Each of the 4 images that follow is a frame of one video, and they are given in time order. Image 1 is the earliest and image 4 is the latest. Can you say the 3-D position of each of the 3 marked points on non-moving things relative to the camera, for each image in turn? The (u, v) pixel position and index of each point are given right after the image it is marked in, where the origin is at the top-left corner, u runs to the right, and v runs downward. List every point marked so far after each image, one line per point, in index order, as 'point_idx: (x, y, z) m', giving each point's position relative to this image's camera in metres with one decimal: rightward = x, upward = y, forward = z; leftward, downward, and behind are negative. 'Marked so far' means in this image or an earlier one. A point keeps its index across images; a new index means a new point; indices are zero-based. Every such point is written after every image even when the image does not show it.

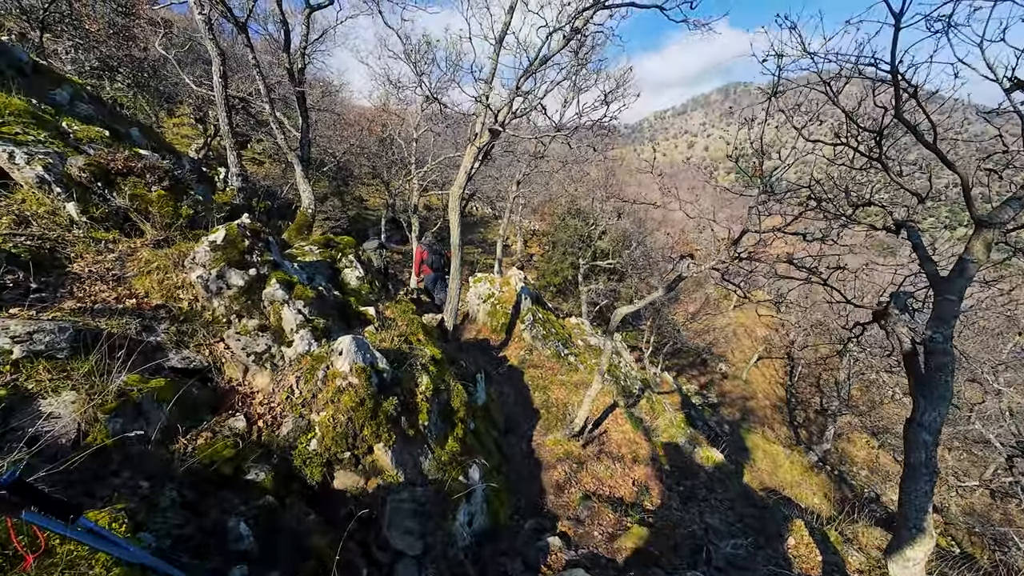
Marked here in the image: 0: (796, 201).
0: (+4.4, +1.3, +6.6) m
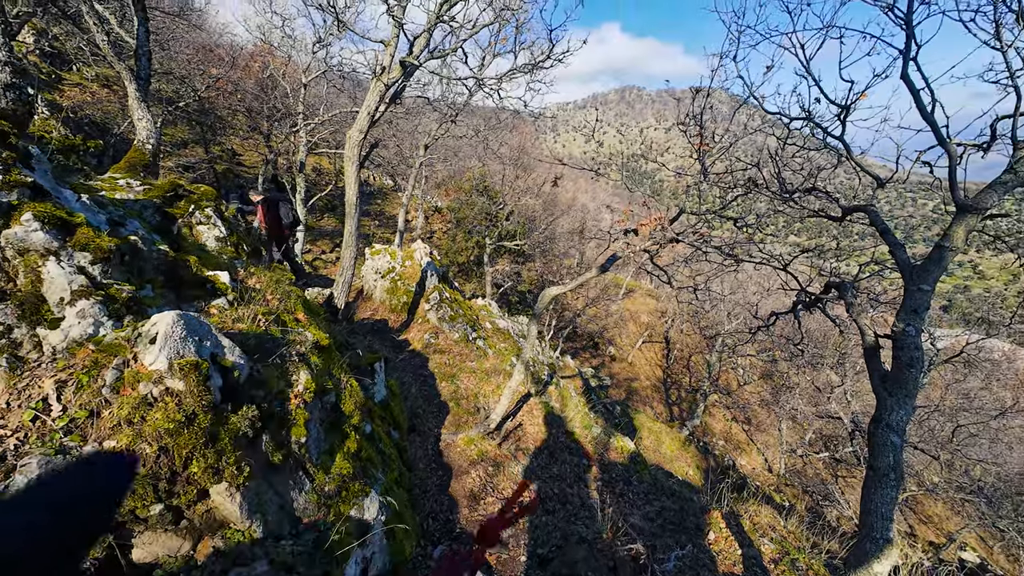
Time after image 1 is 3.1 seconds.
0: (+3.3, +1.5, +6.2) m
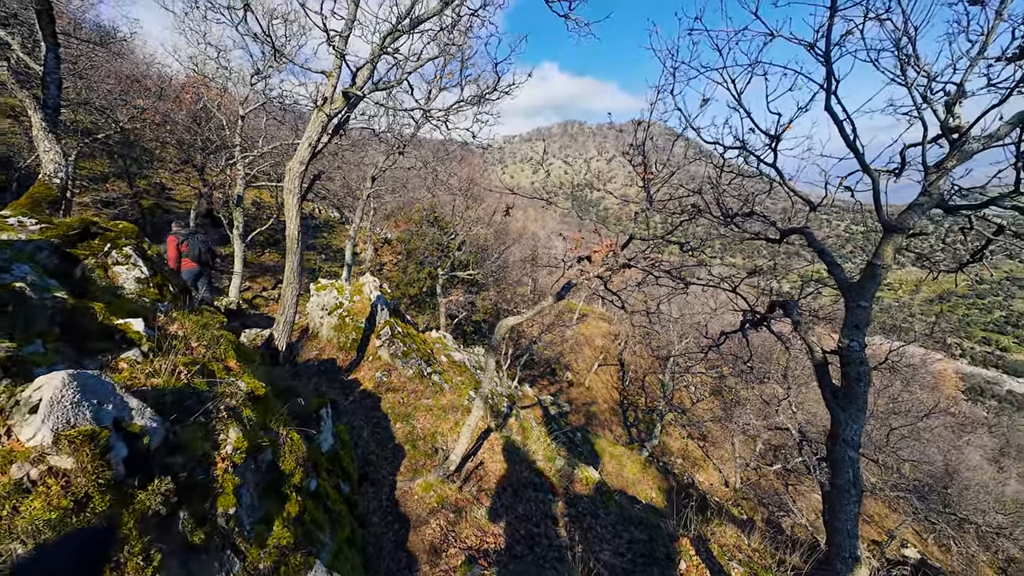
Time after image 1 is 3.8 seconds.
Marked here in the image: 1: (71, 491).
0: (+2.6, +1.2, +6.5) m
1: (-2.2, -1.0, +2.1) m
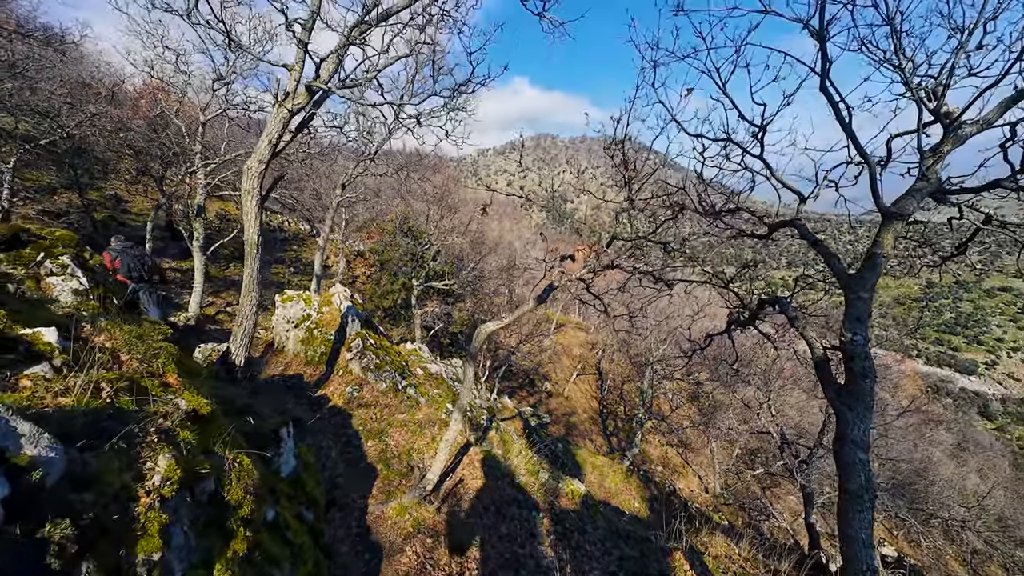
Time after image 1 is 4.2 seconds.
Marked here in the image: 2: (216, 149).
0: (+2.2, +1.2, +6.3) m
1: (-2.2, -1.0, +1.6) m
2: (-12.7, +6.0, +18.3) m
